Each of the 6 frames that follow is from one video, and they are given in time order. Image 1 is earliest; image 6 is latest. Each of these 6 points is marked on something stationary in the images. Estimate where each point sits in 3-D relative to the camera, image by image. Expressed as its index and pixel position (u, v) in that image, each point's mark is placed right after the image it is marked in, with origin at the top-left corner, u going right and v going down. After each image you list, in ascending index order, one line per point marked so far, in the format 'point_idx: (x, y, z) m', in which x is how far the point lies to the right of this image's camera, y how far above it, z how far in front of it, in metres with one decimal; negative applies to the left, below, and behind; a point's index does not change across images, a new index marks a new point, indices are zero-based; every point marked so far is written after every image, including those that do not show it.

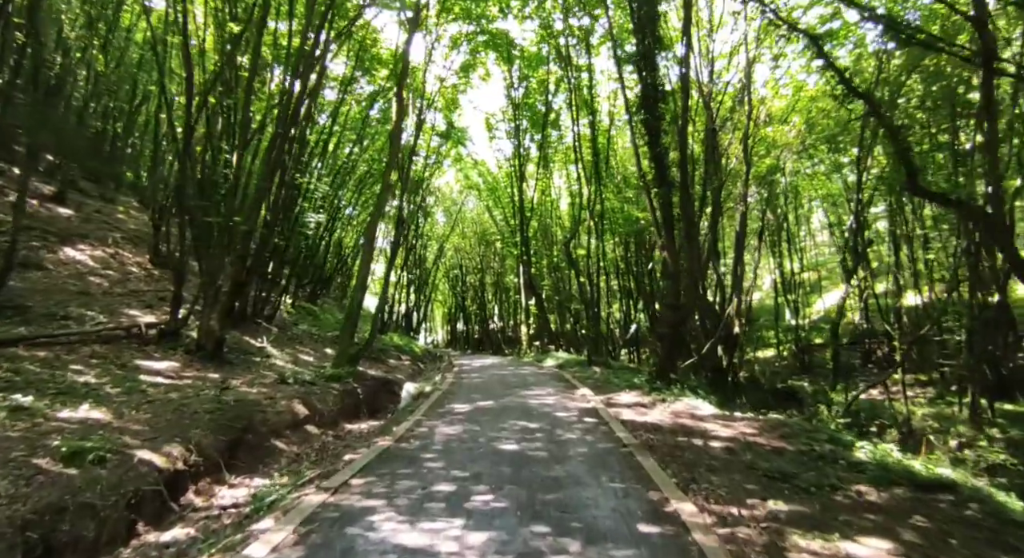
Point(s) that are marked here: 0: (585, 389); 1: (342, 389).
0: (+1.2, -1.8, +7.8) m
1: (-2.5, -1.6, +7.1) m
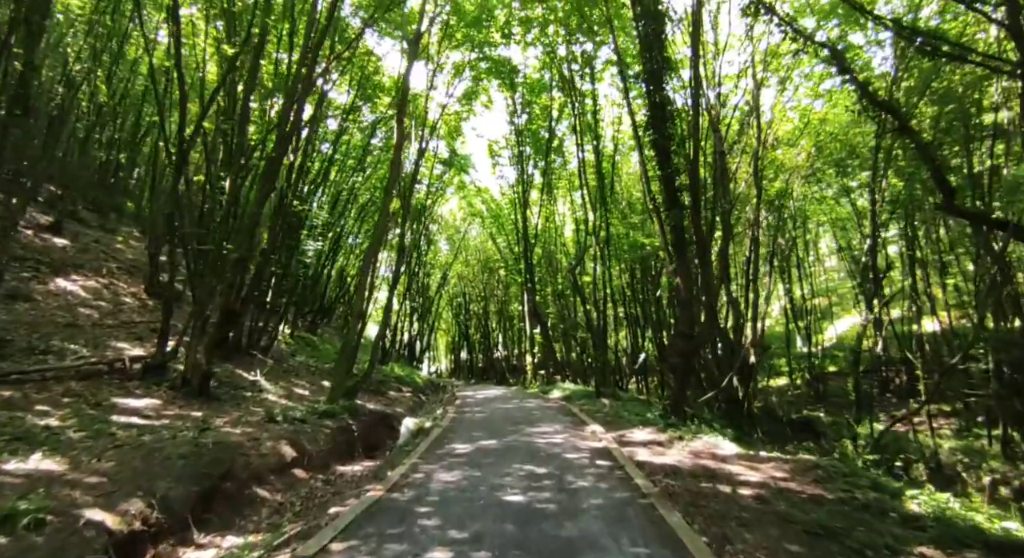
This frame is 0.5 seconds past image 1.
0: (+1.3, -2.2, +7.3) m
1: (-2.4, -2.0, +6.7) m
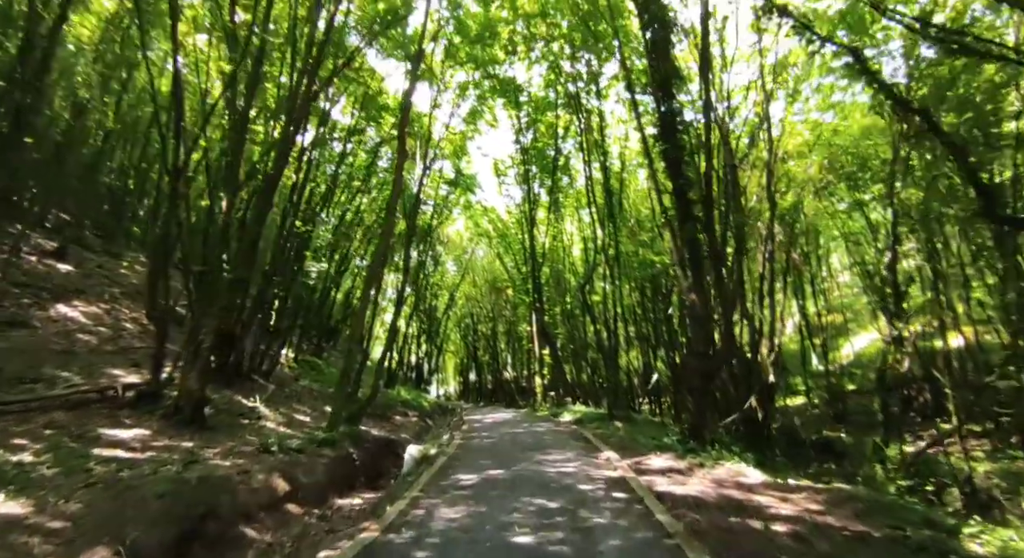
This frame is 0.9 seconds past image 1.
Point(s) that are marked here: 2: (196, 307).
0: (+1.4, -2.4, +6.9) m
1: (-2.3, -2.3, +6.3) m
2: (-4.3, -0.4, +6.7) m
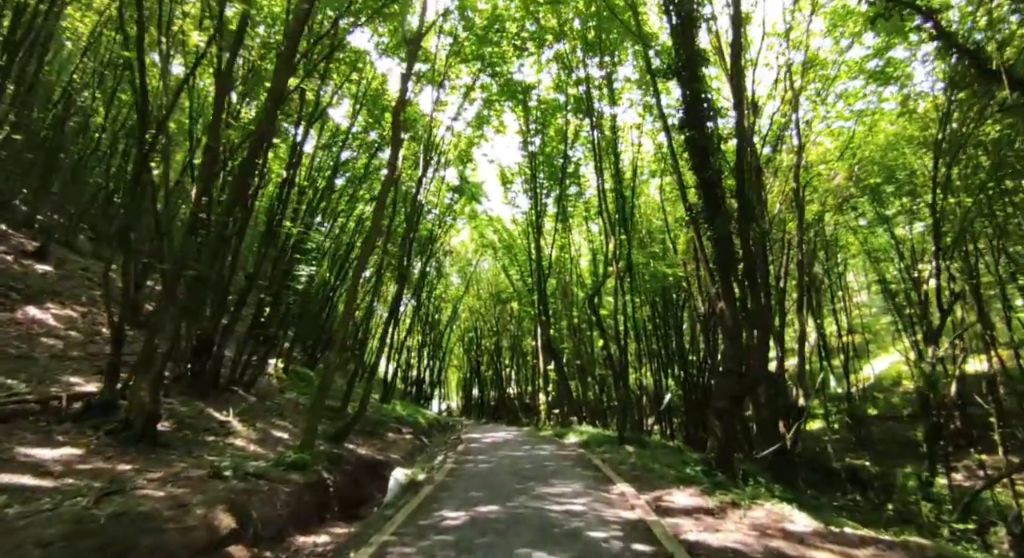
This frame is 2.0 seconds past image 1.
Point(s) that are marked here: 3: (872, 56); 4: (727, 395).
0: (+1.4, -2.5, +5.9) m
1: (-2.3, -2.3, +5.4) m
2: (-4.3, -0.3, +5.8) m
3: (+9.3, +5.8, +12.6) m
4: (+2.9, -1.5, +6.5) m
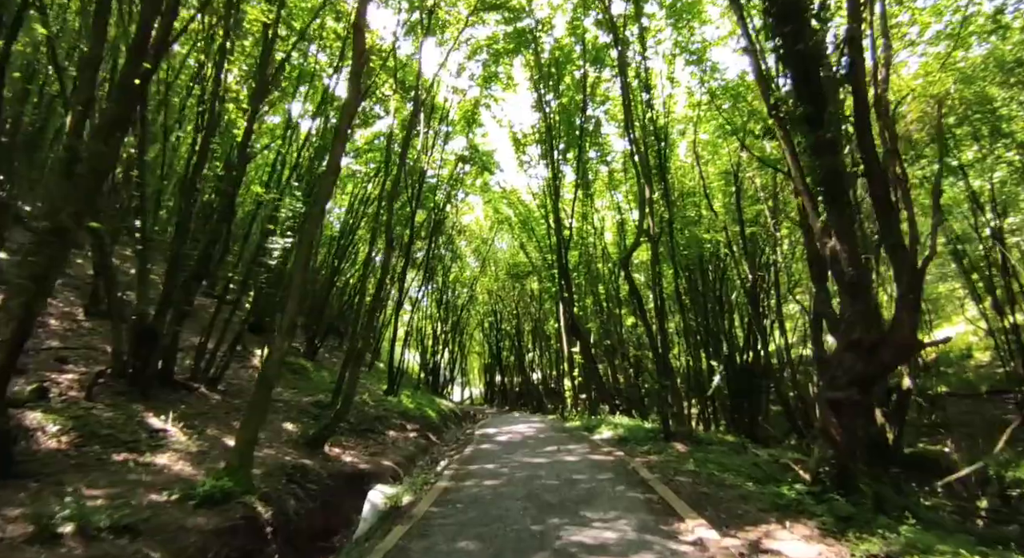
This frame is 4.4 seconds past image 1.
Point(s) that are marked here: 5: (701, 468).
0: (+1.5, -1.9, +3.9) m
1: (-2.3, -1.9, +3.6) m
2: (-4.3, 0.0, +4.1) m
3: (+9.4, +6.8, +10.0) m
4: (+3.0, -0.9, +4.4) m
5: (+2.3, -2.3, +6.0) m
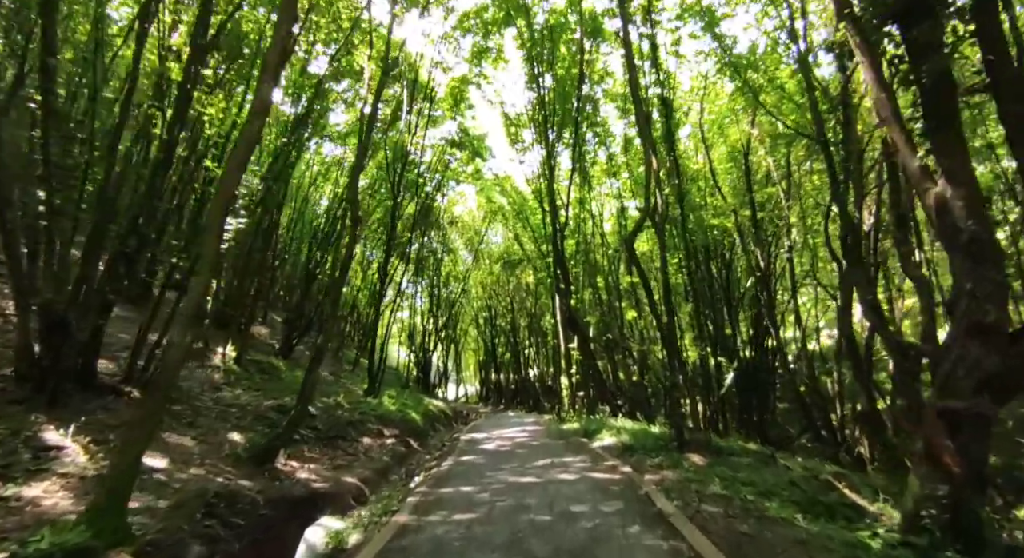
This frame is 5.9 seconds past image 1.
0: (+1.3, -1.7, +2.7) m
1: (-2.4, -1.7, +2.4) m
2: (-4.5, +0.2, +2.8) m
3: (+9.1, +7.1, +8.8) m
4: (+2.8, -0.7, +3.2) m
5: (+2.2, -2.1, +4.8) m
